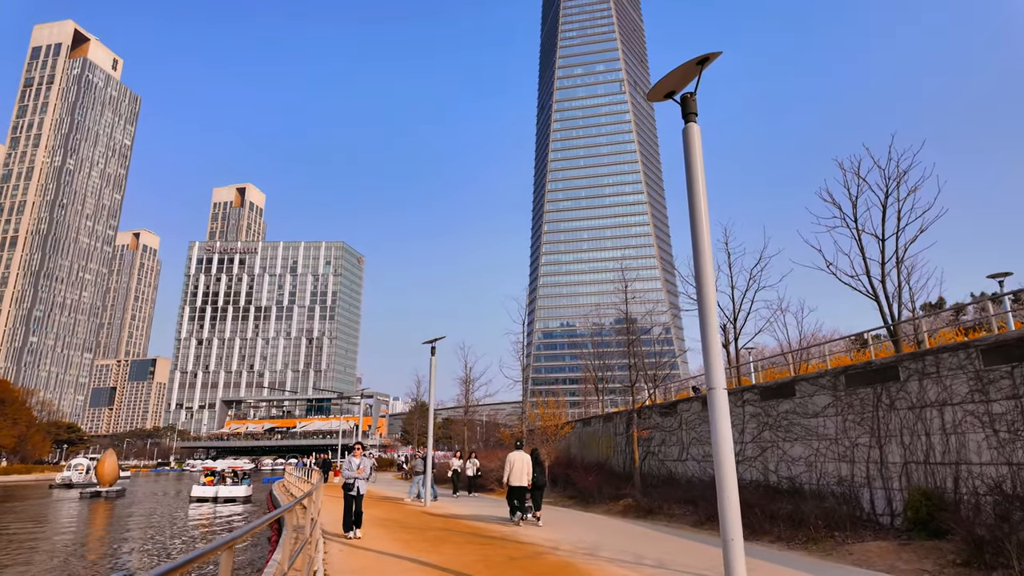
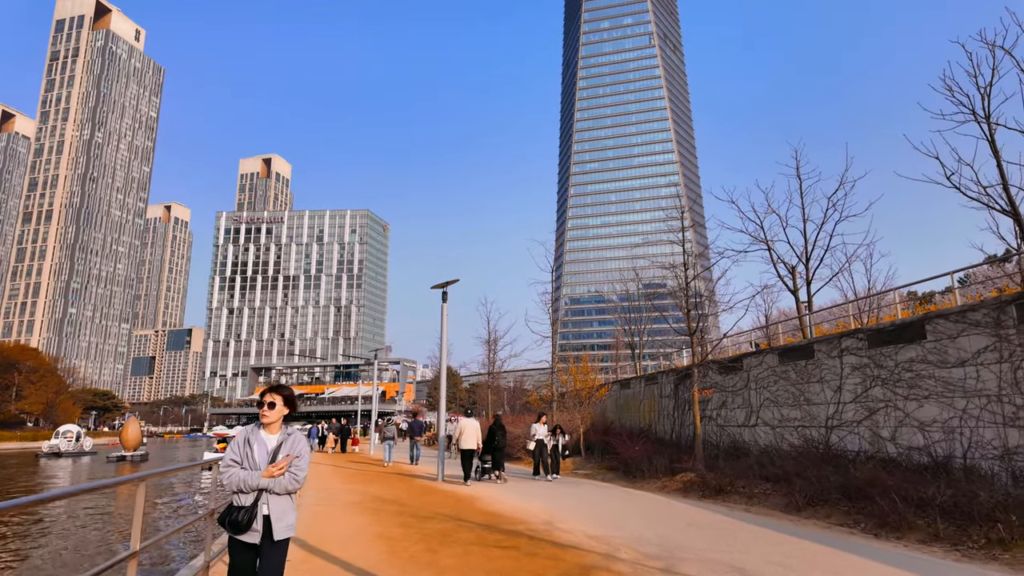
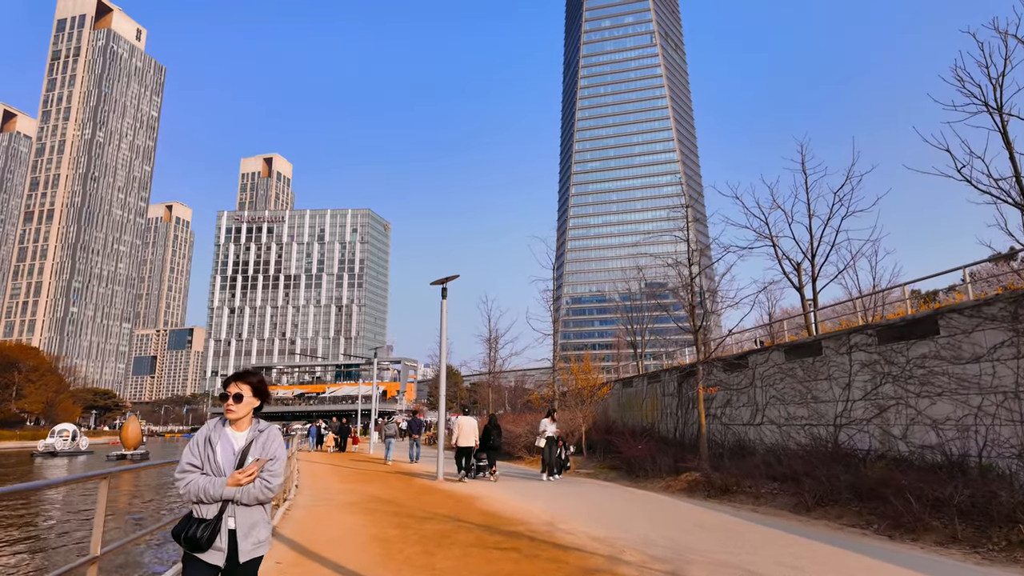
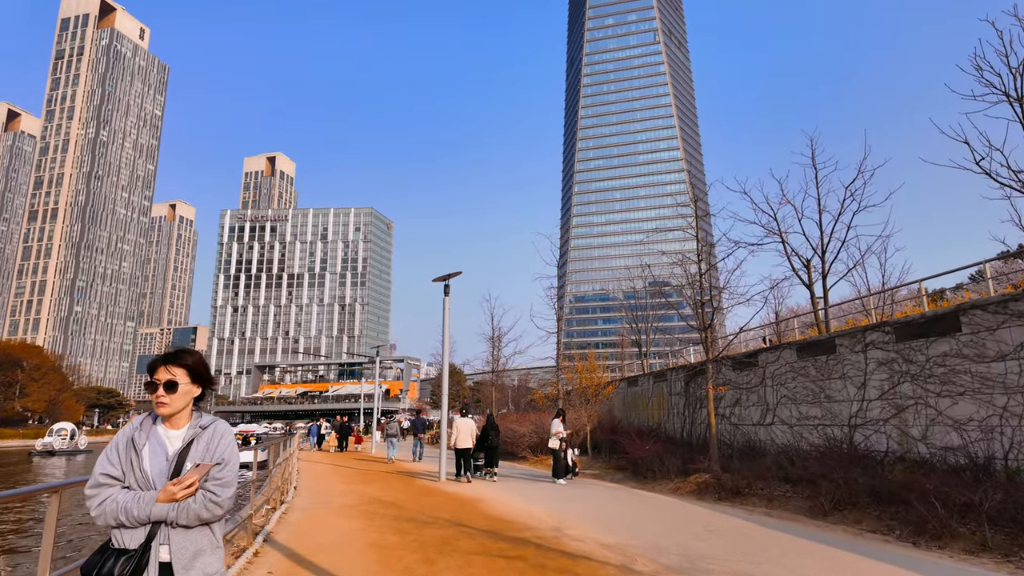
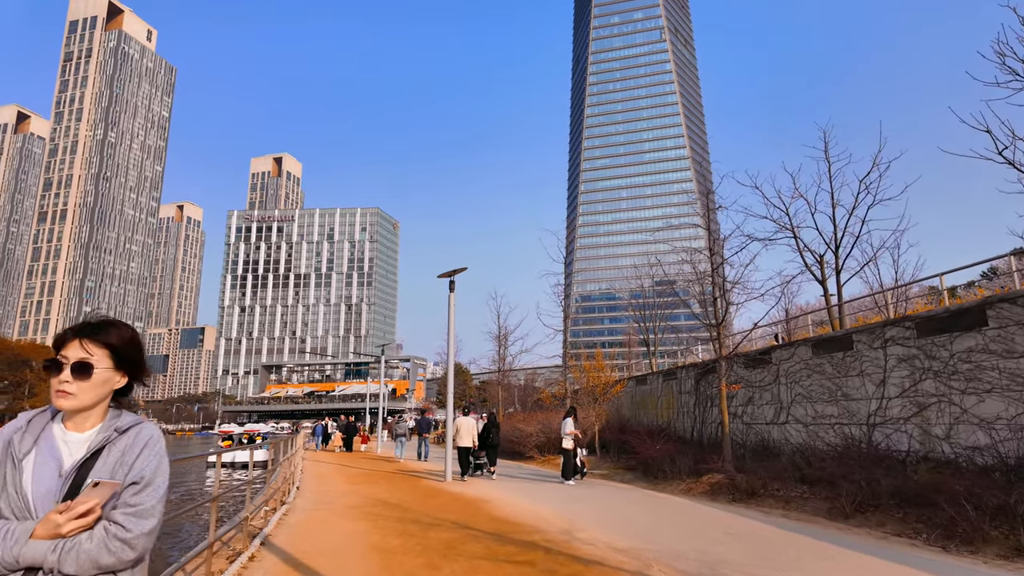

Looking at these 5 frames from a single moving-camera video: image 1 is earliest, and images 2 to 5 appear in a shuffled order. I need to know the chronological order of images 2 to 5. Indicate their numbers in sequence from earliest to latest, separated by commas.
2, 3, 4, 5
